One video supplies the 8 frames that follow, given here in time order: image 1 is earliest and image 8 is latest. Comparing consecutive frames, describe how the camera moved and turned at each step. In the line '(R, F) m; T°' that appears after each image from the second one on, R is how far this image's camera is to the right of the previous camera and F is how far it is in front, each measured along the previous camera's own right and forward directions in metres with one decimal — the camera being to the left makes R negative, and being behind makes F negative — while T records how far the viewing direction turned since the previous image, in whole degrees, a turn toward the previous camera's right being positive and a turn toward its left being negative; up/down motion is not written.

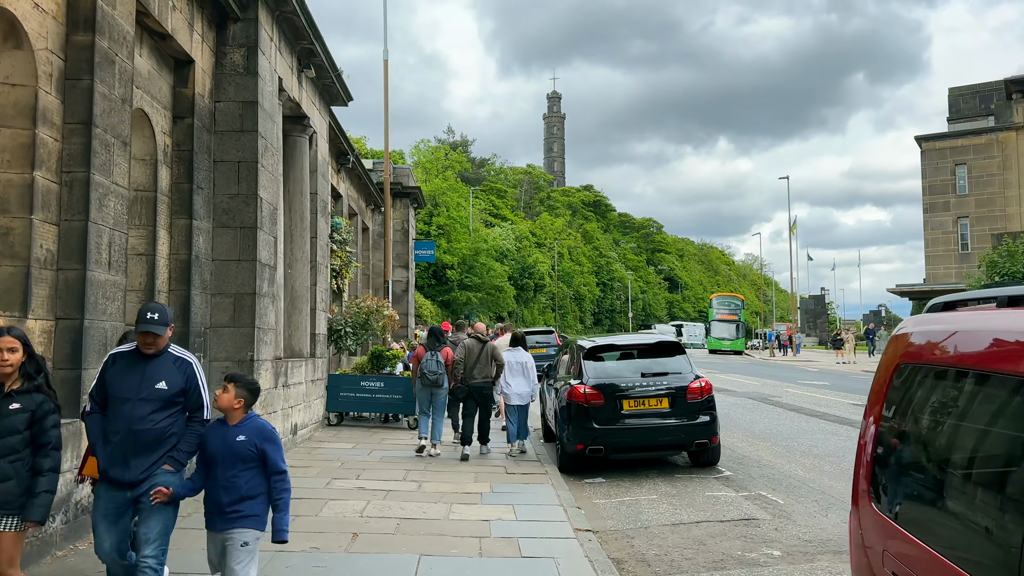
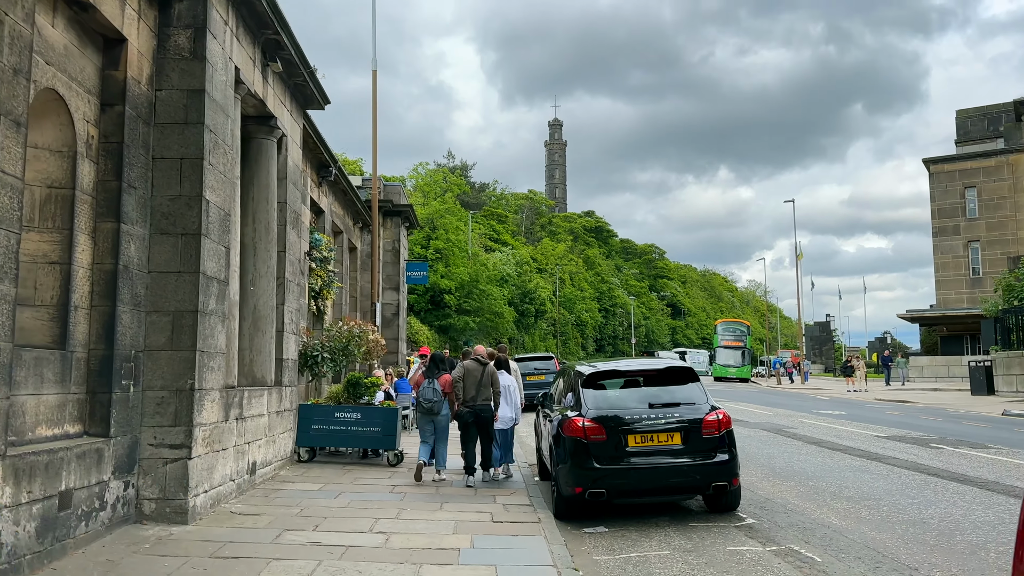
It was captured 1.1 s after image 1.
(+0.2, +1.3) m; 0°
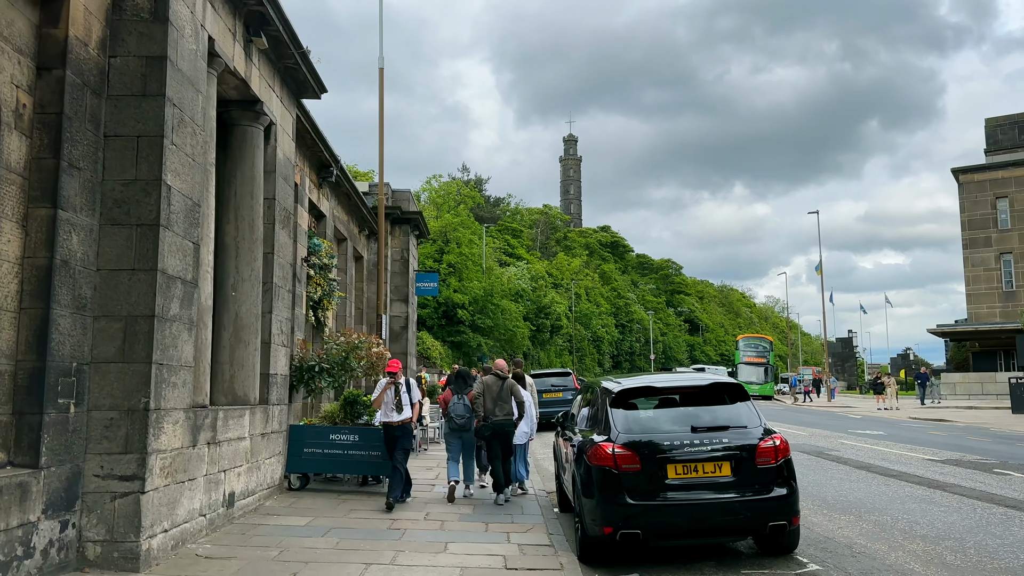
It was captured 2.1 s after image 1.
(0.0, +1.3) m; -1°
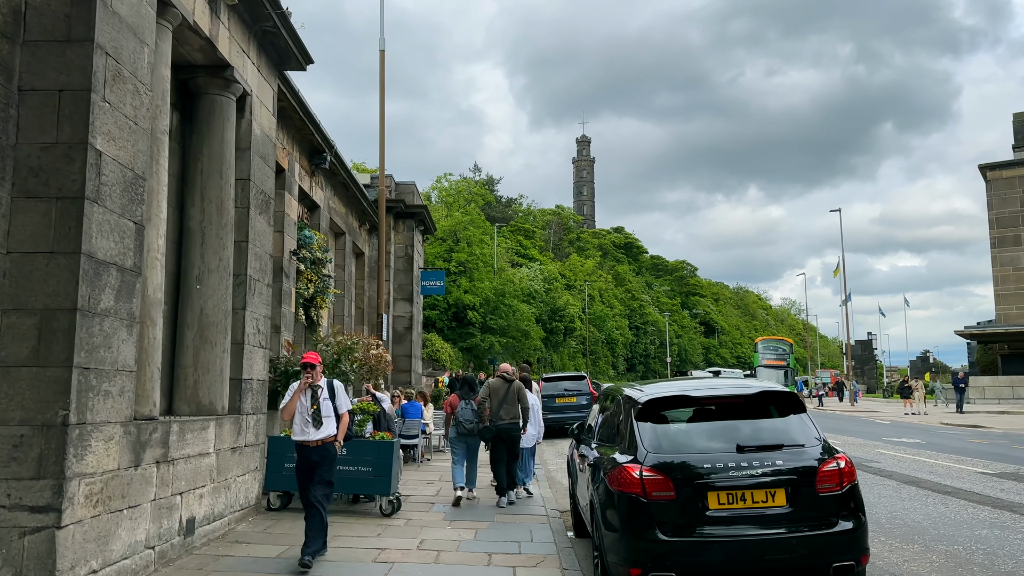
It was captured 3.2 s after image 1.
(+0.1, +1.2) m; -1°
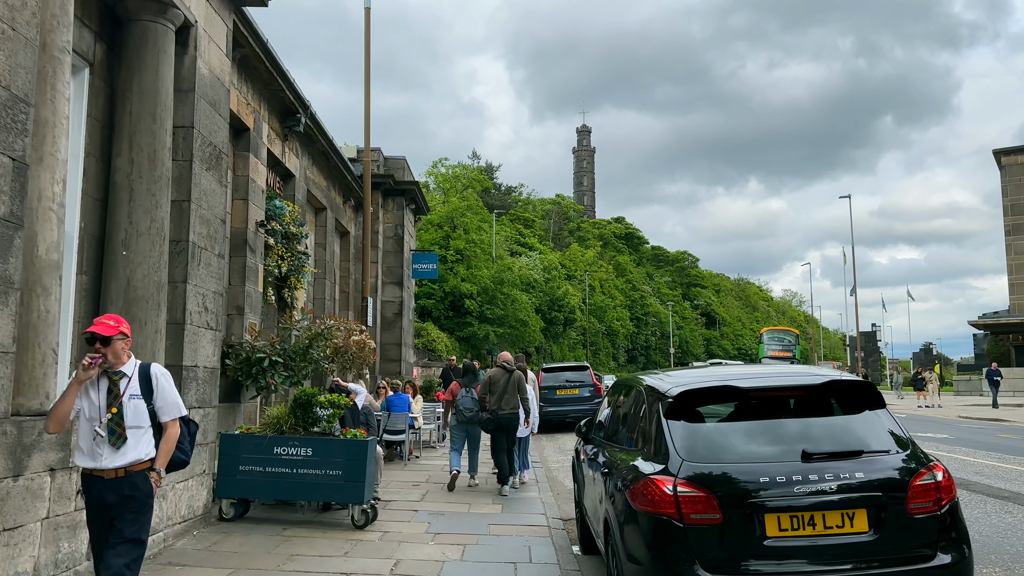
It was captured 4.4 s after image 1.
(0.0, +1.4) m; 0°
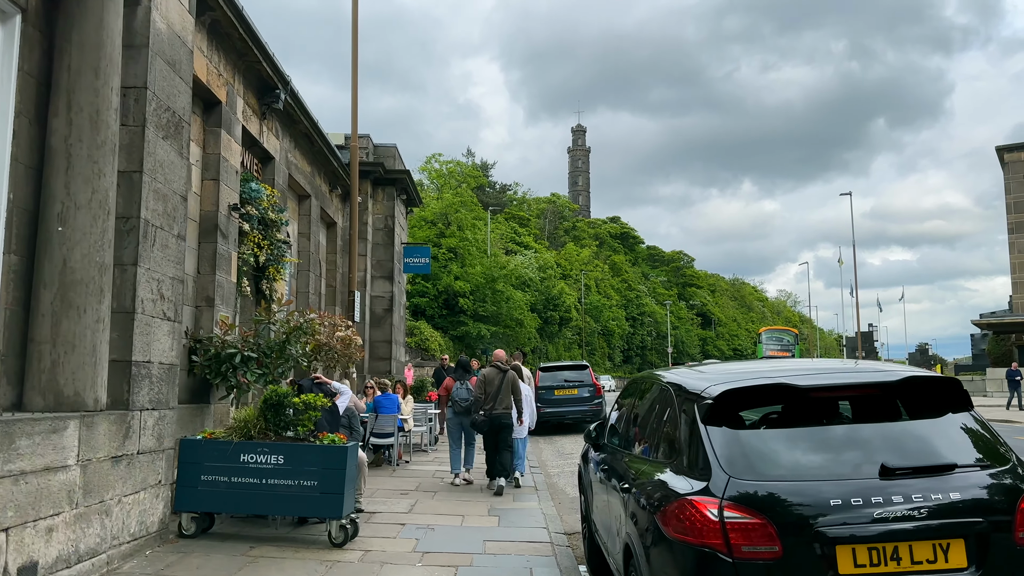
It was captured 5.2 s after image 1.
(0.0, +0.9) m; 0°
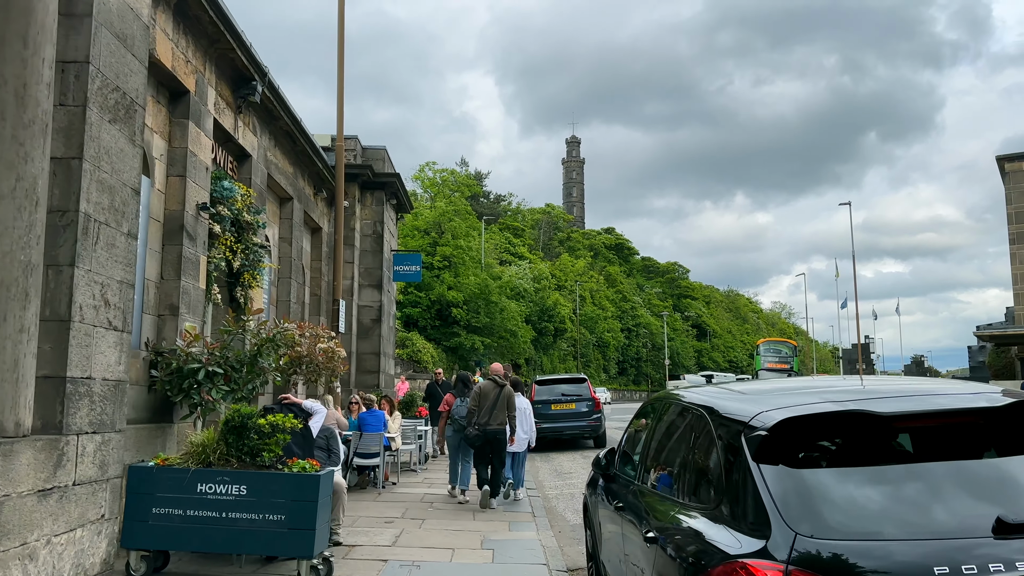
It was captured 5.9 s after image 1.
(0.0, +0.8) m; 0°
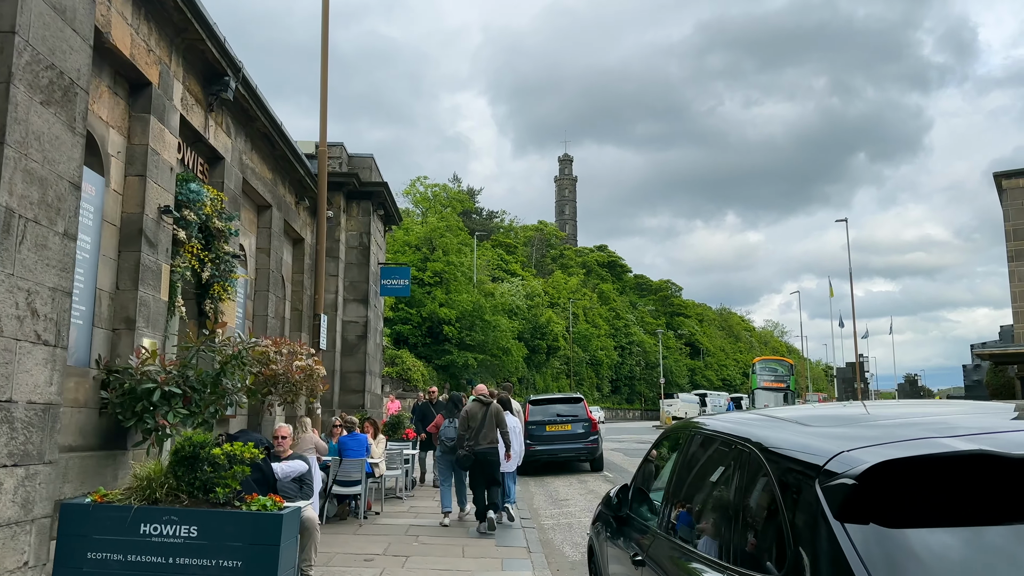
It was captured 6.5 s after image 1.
(0.0, +0.8) m; +1°
